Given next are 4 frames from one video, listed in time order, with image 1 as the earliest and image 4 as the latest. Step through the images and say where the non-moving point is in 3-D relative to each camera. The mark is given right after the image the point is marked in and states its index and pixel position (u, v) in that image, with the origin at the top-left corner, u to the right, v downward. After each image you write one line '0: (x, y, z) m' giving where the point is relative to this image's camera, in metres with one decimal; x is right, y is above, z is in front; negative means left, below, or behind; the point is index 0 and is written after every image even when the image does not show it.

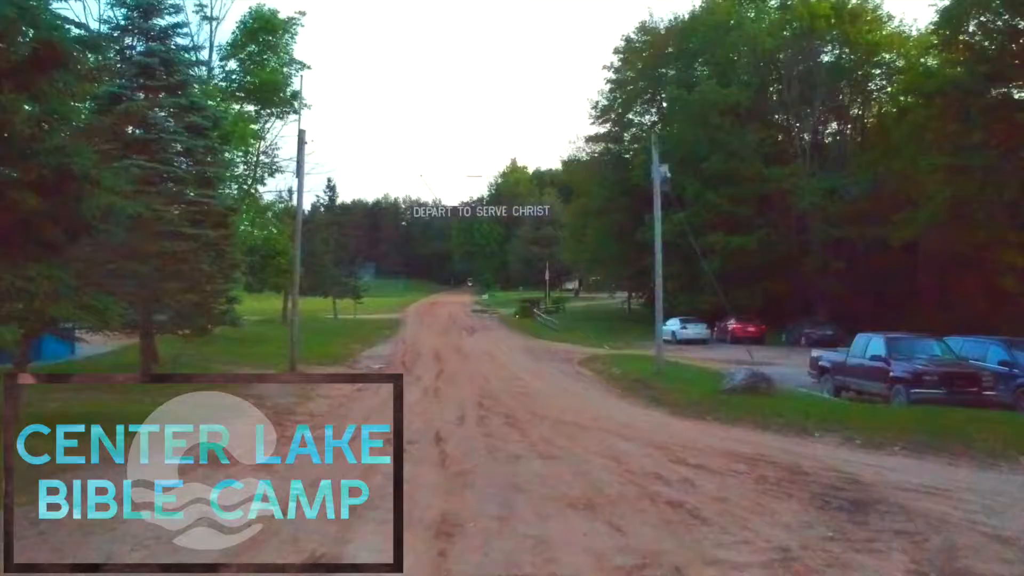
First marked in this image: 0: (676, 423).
0: (+2.9, -2.4, +17.3) m
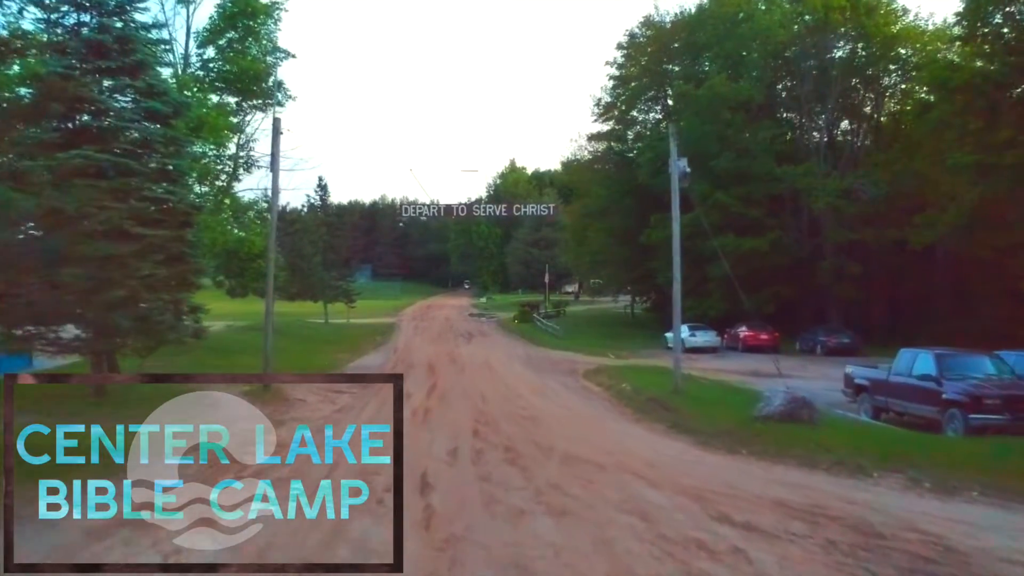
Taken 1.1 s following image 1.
0: (+2.9, -2.5, +14.7) m
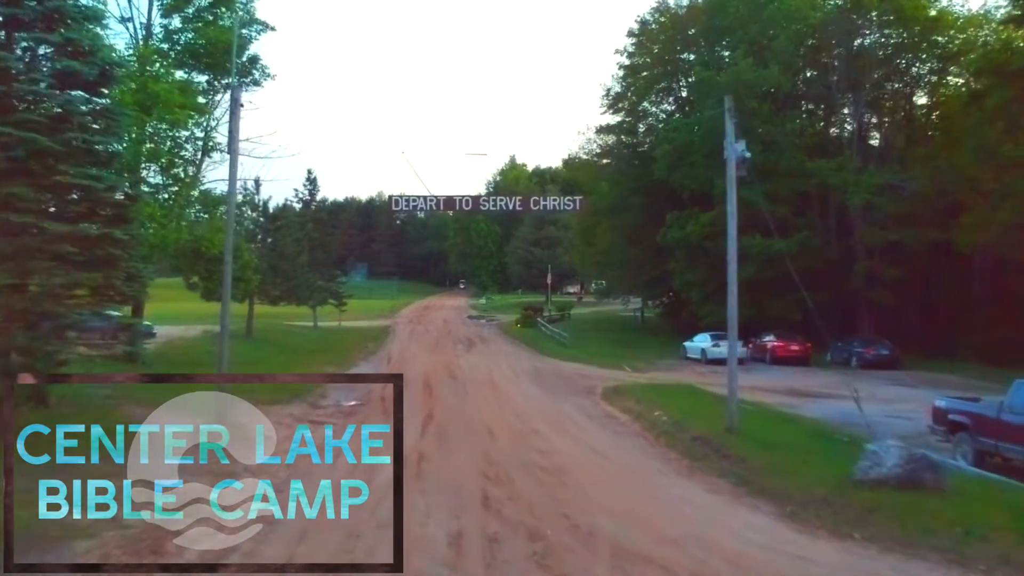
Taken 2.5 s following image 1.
0: (+3.2, -2.8, +10.5) m
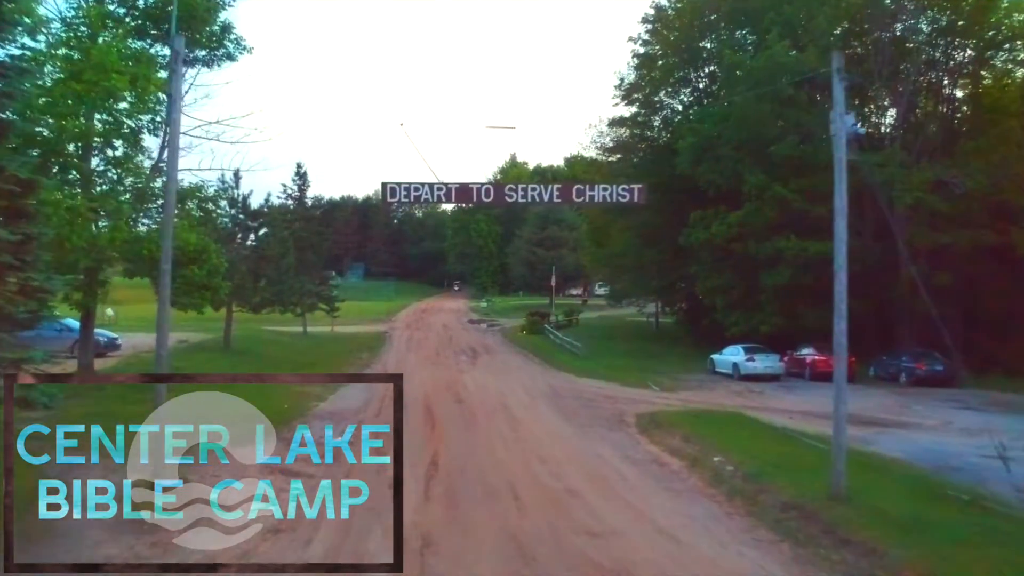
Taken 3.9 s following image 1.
0: (+3.6, -3.0, +6.1) m
